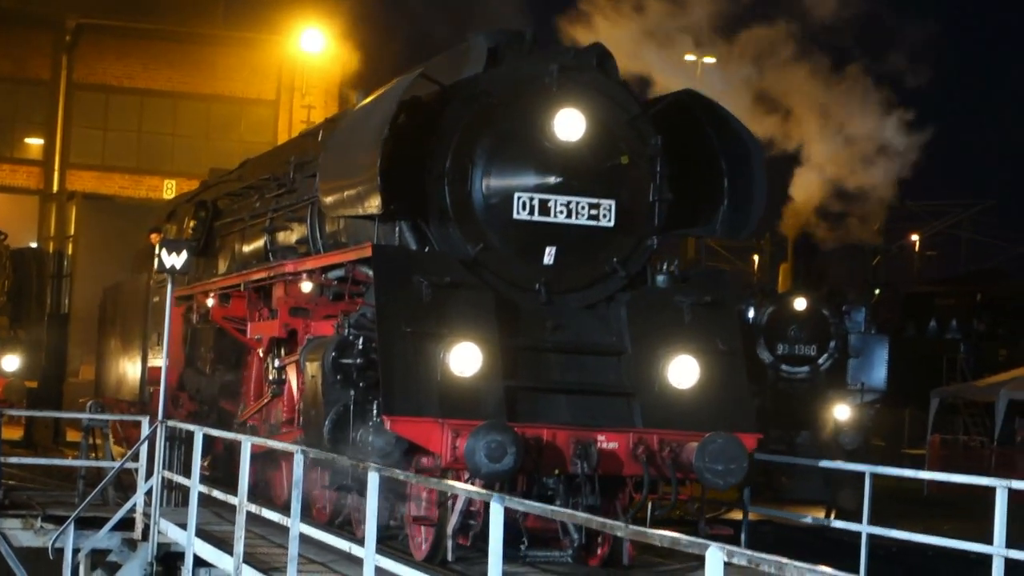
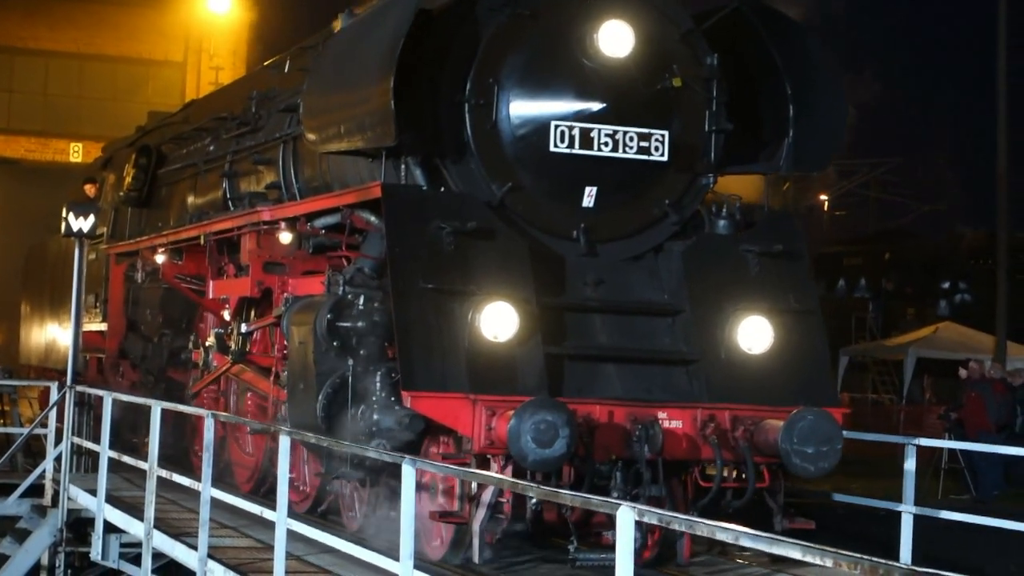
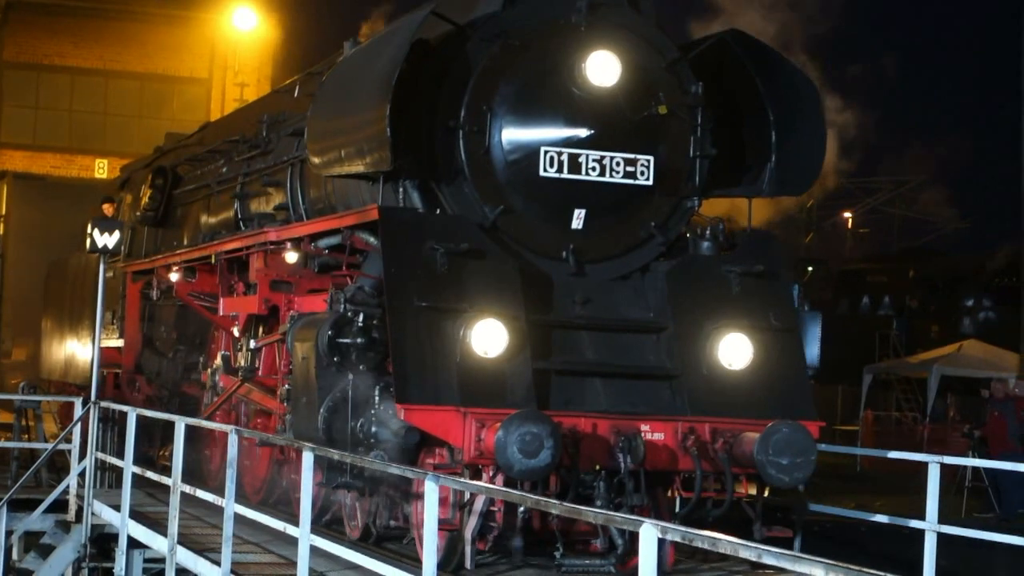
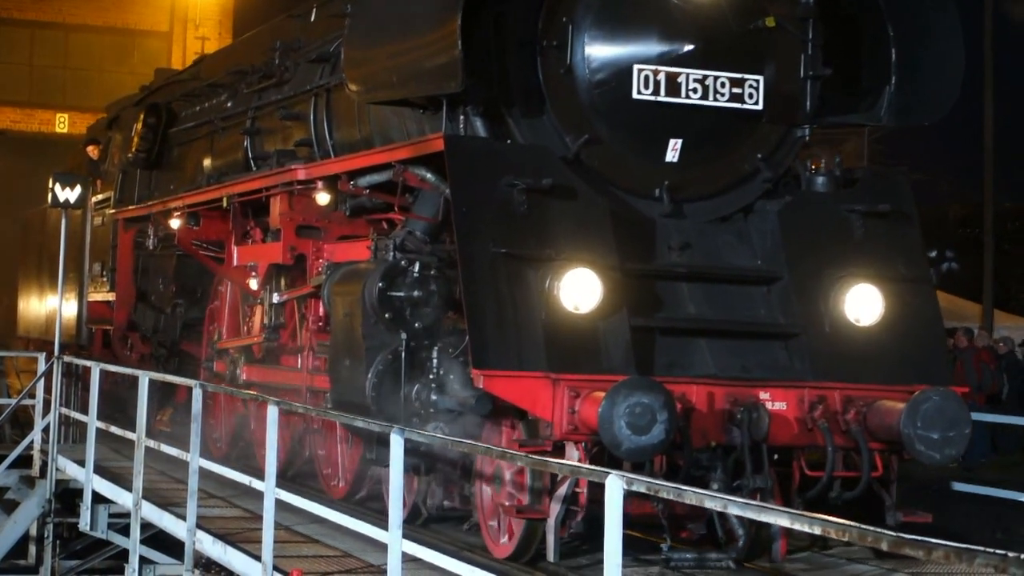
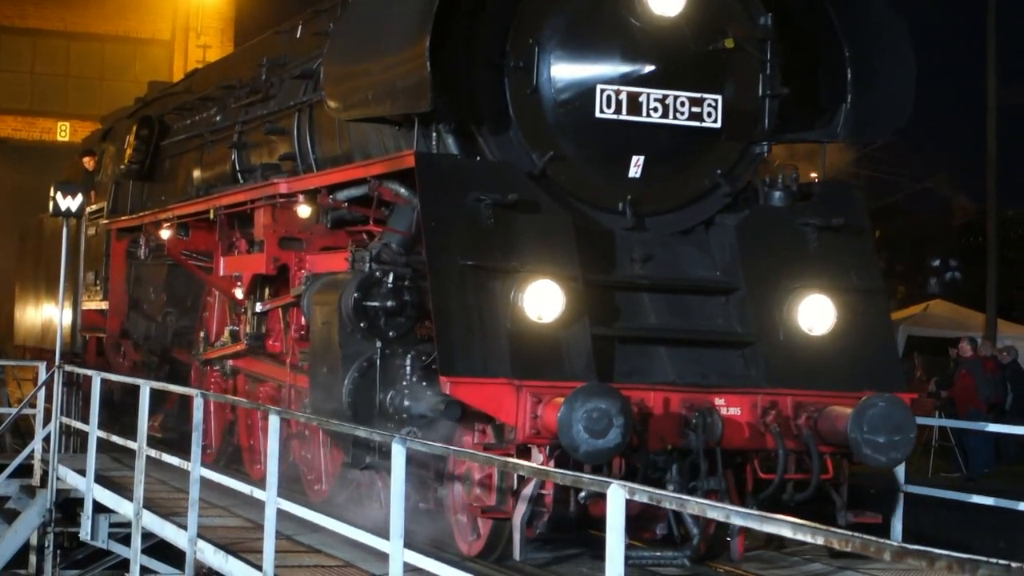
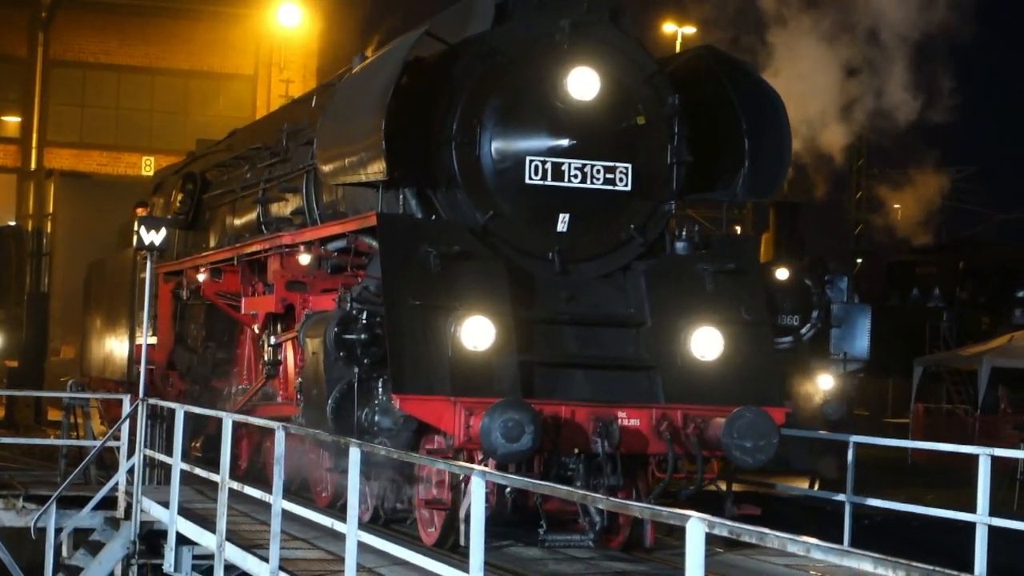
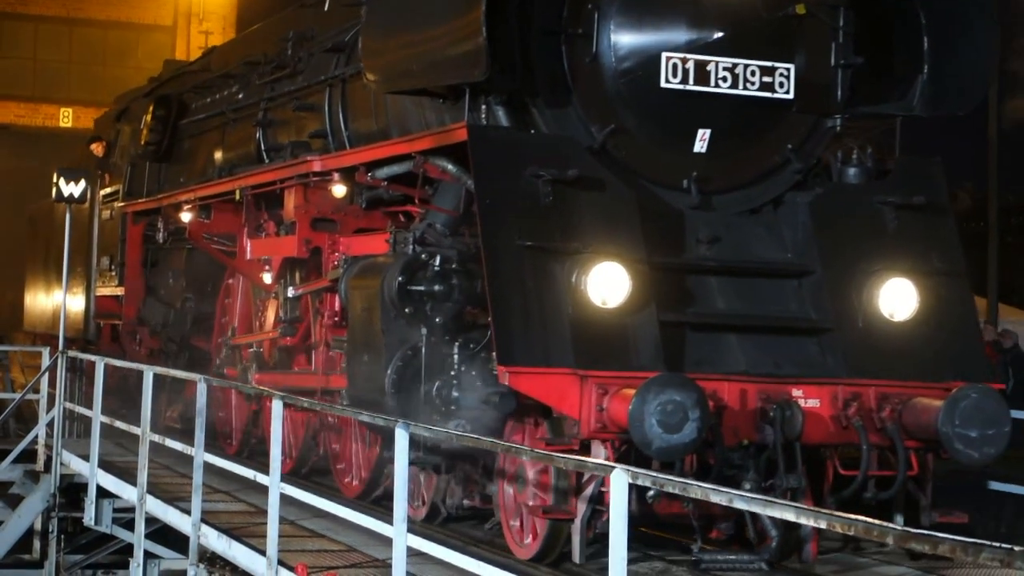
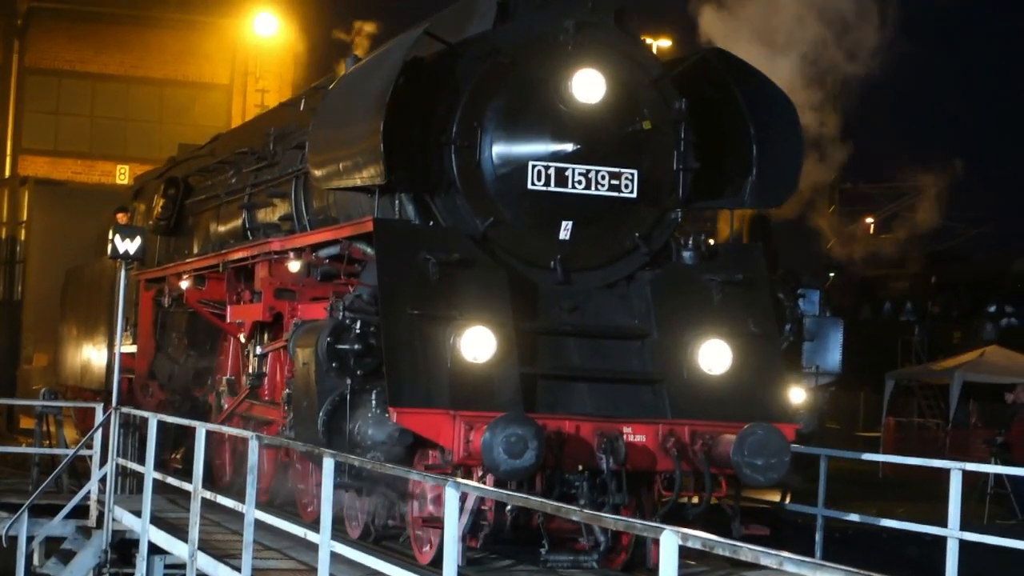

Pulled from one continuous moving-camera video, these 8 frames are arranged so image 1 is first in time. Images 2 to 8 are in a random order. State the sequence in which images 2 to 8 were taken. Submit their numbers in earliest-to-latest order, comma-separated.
6, 8, 3, 2, 5, 4, 7
